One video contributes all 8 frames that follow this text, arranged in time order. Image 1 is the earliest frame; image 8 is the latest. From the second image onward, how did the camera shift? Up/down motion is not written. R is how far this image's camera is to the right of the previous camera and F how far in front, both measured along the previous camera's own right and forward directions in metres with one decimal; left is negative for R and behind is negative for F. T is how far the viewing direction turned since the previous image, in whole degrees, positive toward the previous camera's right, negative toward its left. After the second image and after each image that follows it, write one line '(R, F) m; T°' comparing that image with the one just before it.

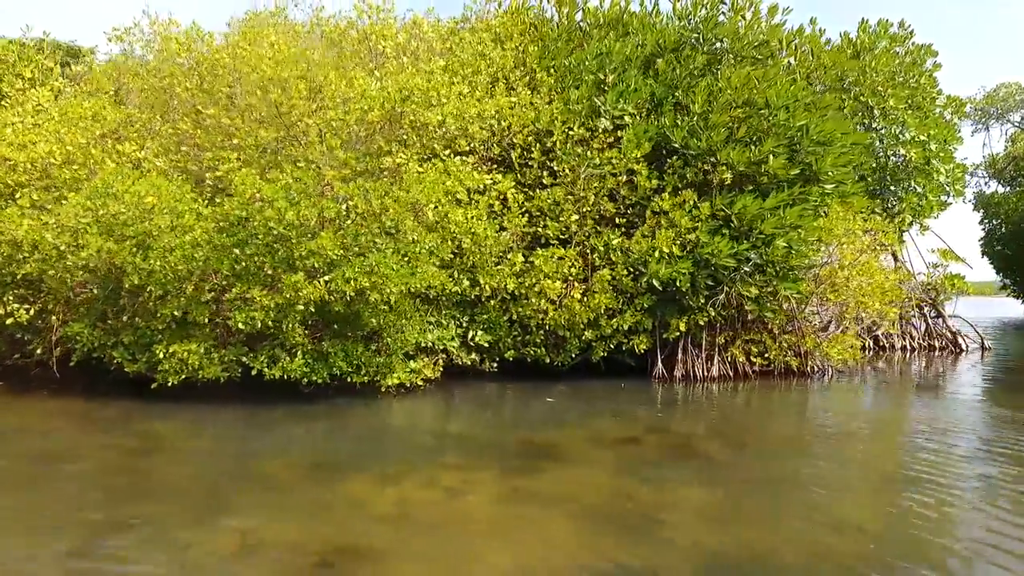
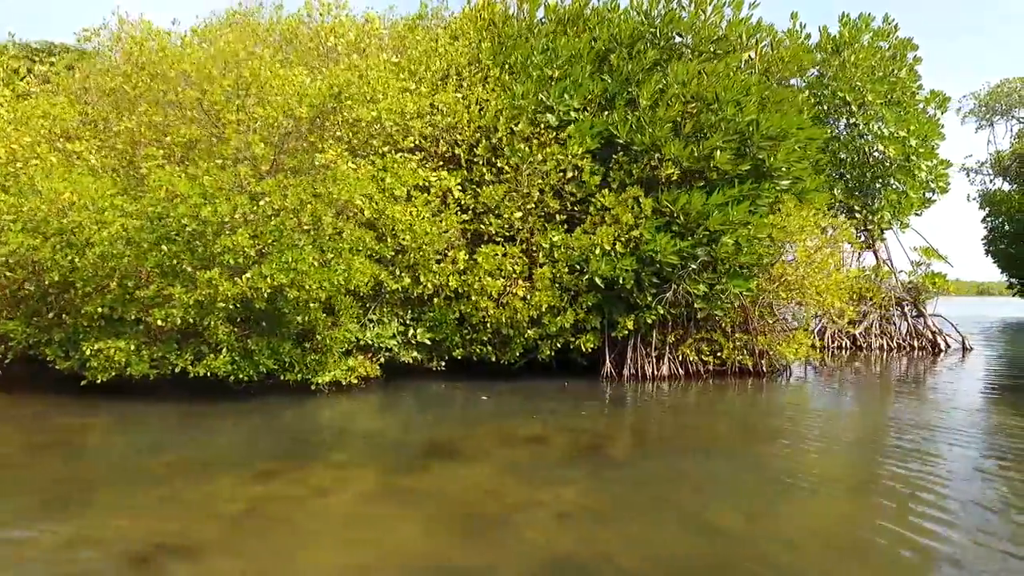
(+1.3, +0.1) m; -1°
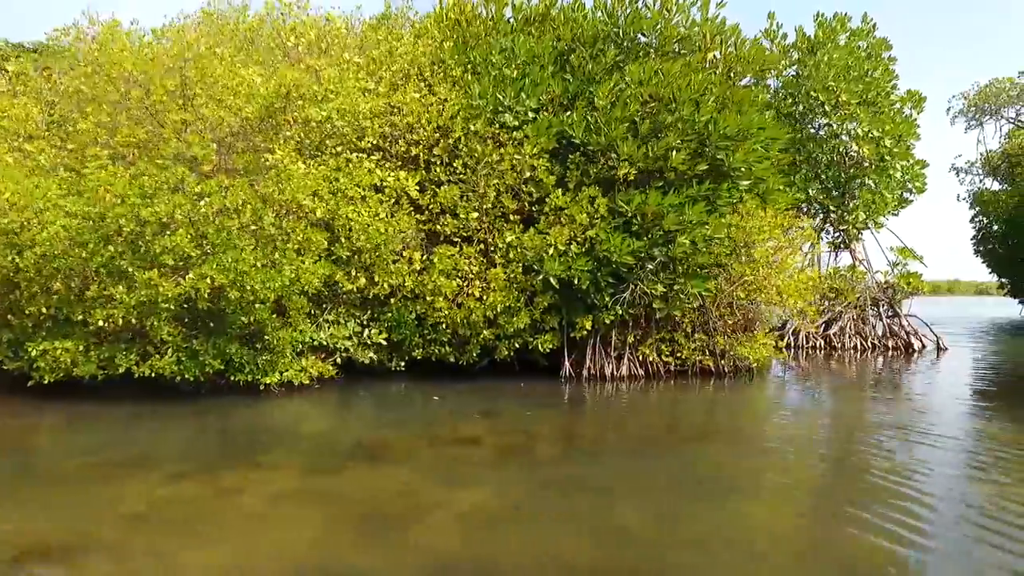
(+0.8, 0.0) m; 0°
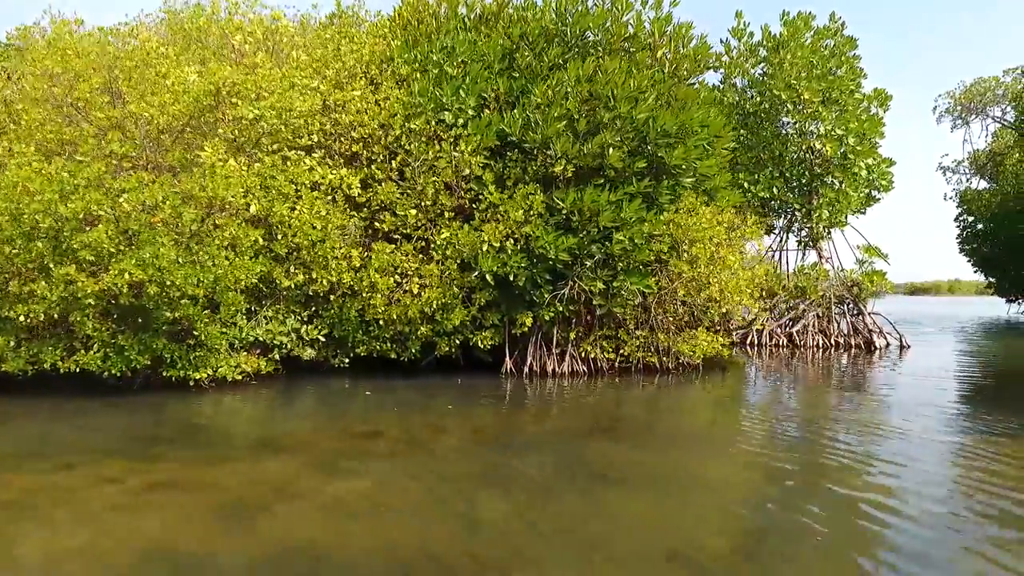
(+1.2, -0.1) m; 0°
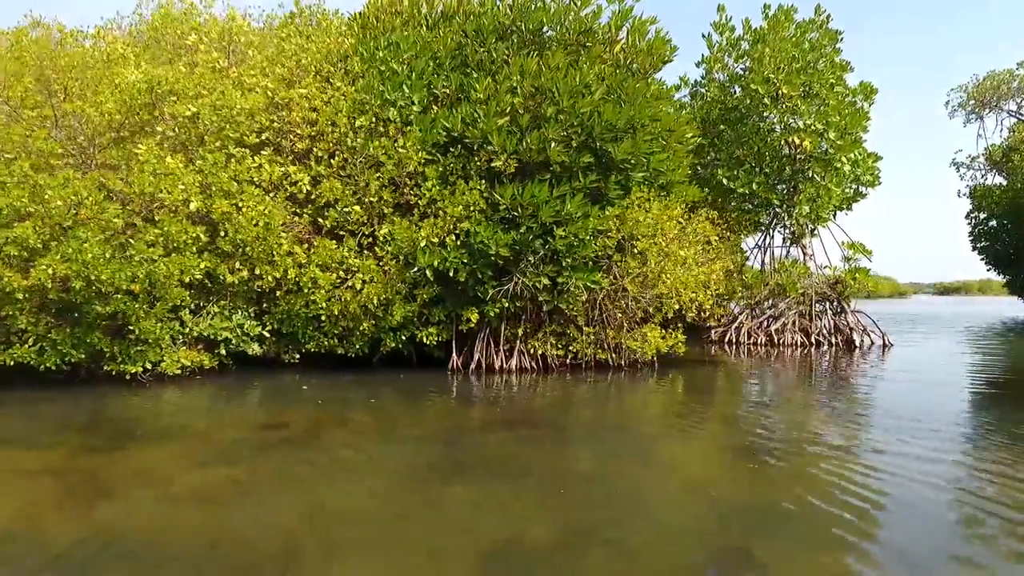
(+1.5, +0.1) m; -2°
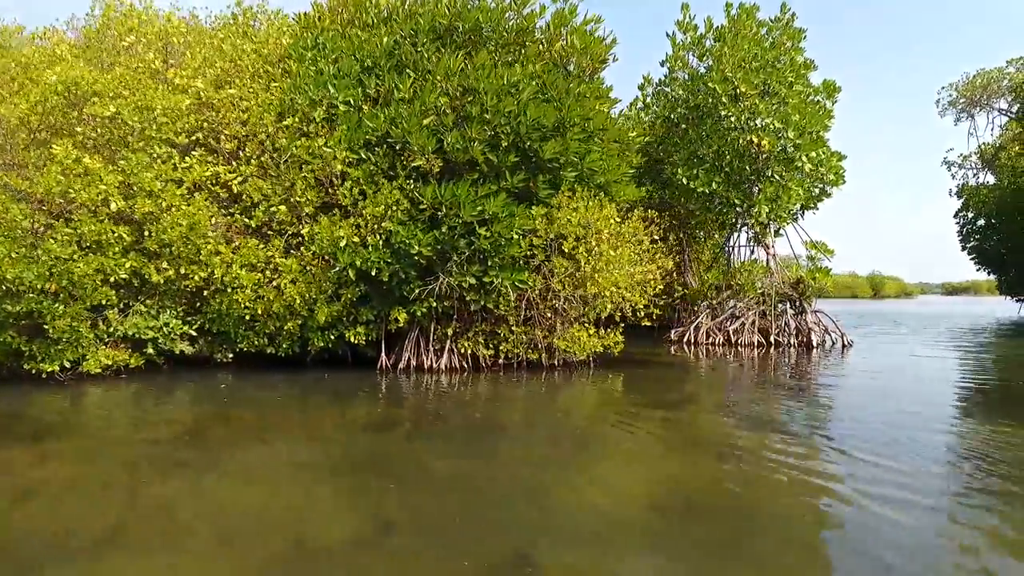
(+1.6, 0.0) m; -1°
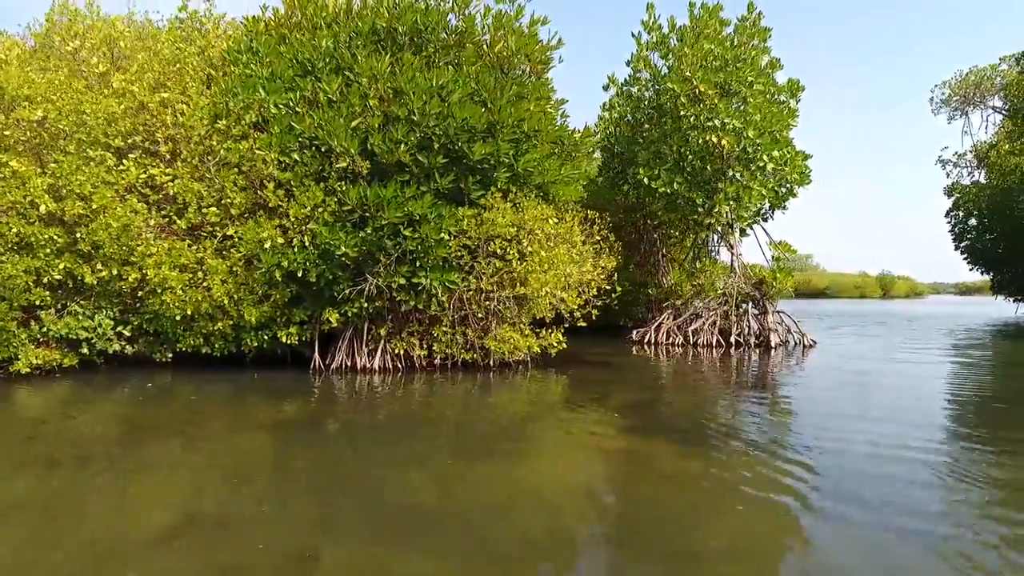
(+1.6, 0.0) m; -1°
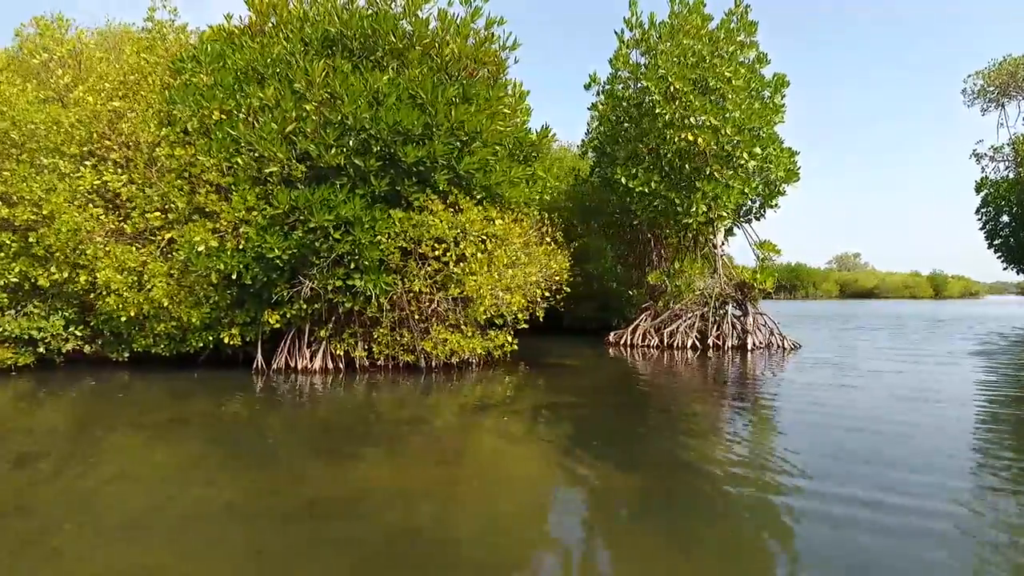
(+2.1, +0.1) m; -4°
